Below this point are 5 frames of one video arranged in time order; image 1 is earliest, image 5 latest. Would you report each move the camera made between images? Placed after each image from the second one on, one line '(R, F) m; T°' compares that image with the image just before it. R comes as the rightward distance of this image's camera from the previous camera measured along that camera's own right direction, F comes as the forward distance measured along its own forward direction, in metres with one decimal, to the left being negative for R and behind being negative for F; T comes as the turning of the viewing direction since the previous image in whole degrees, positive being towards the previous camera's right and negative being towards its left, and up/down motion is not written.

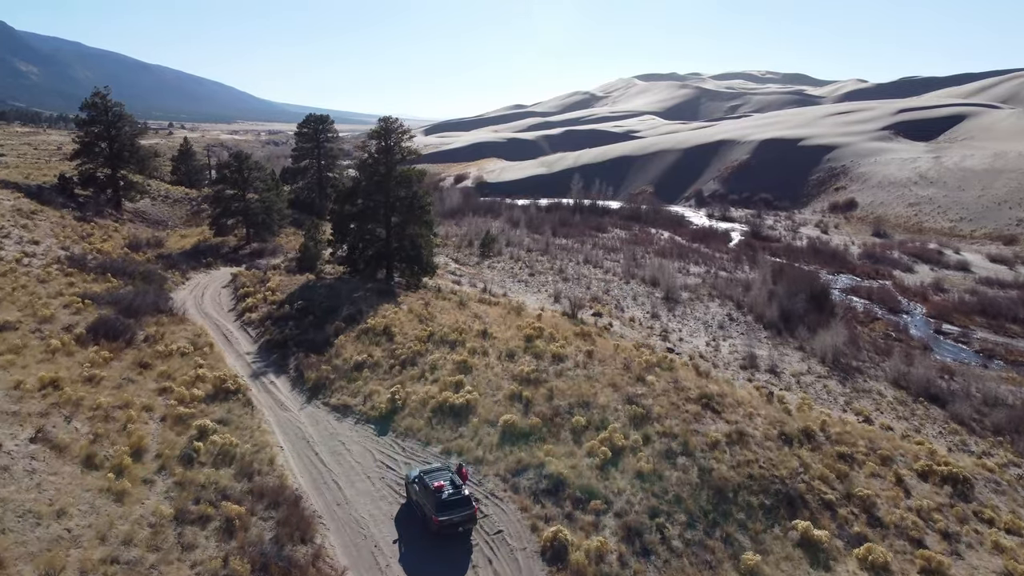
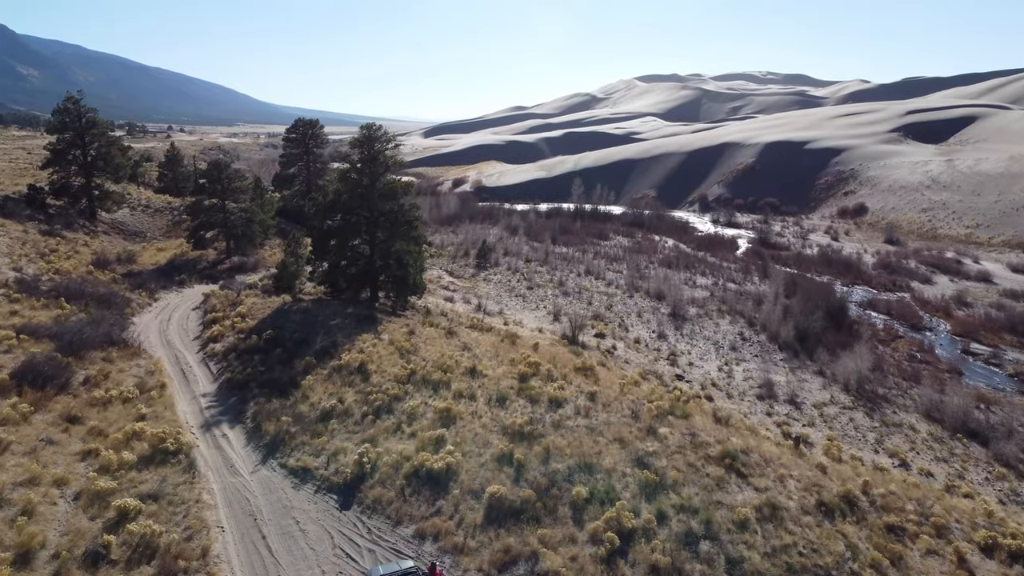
(+0.2, +2.3) m; 0°
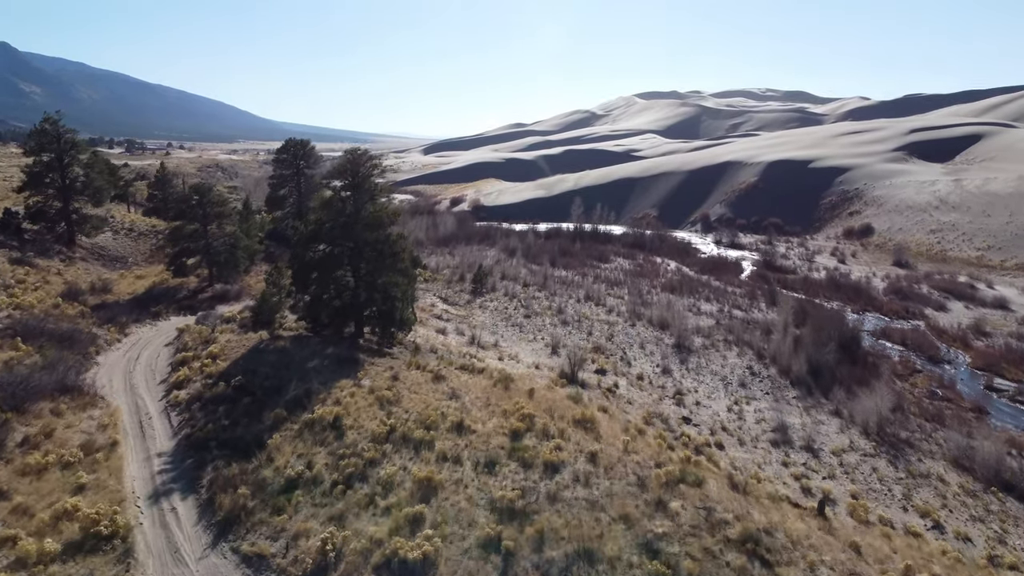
(+0.2, +1.7) m; 0°
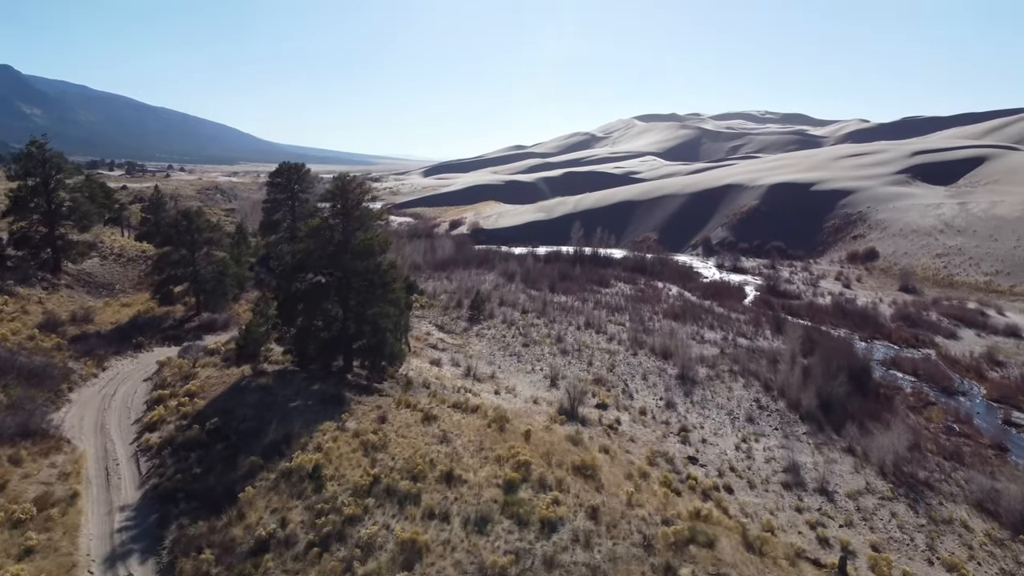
(+0.1, +1.1) m; 0°
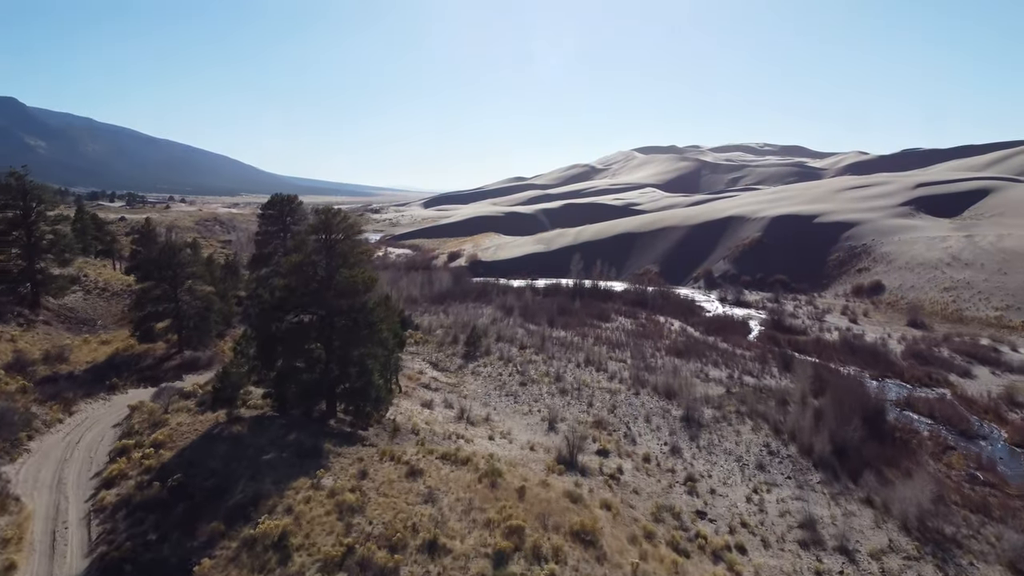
(+0.1, +1.4) m; 0°
